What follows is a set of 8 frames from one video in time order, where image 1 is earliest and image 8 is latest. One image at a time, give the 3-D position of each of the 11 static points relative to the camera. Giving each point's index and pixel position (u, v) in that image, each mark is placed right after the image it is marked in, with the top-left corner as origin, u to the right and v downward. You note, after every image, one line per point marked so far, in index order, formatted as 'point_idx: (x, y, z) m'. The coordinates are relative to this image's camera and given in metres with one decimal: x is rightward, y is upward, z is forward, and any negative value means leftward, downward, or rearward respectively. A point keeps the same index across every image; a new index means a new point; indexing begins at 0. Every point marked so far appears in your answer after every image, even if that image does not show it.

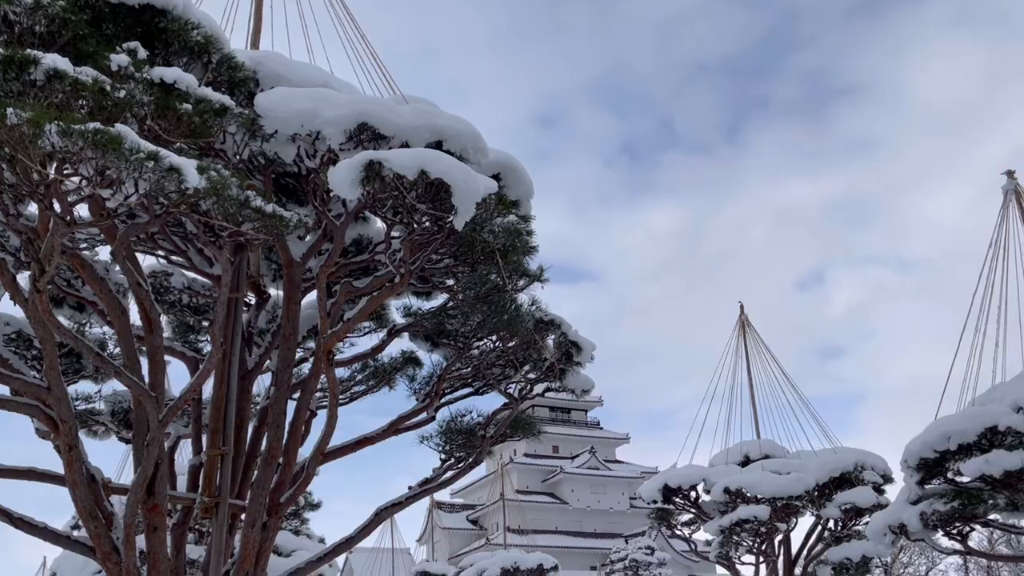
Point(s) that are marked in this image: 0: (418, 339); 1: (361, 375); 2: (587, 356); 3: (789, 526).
0: (-1.1, -0.6, +8.3) m
1: (-1.8, -1.0, +8.9) m
2: (+0.6, -0.6, +7.2) m
3: (+5.7, -4.9, +15.3) m
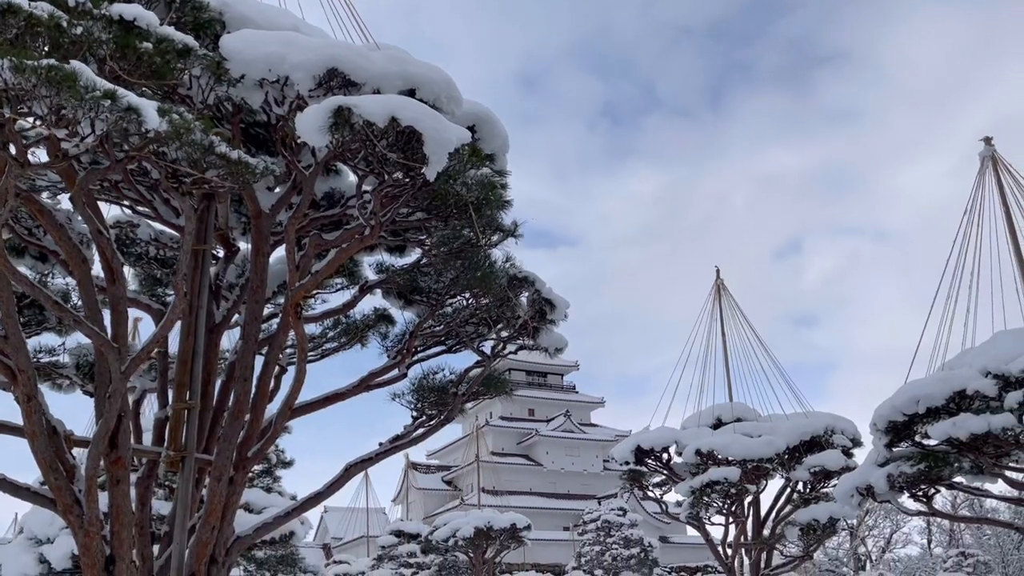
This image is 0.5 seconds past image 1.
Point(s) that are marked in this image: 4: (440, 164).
0: (-1.3, -0.1, +8.2) m
1: (-2.1, -0.5, +8.7) m
2: (+0.4, -0.2, +7.1) m
3: (+5.2, -4.2, +15.6) m
4: (-0.5, +0.9, +5.2) m
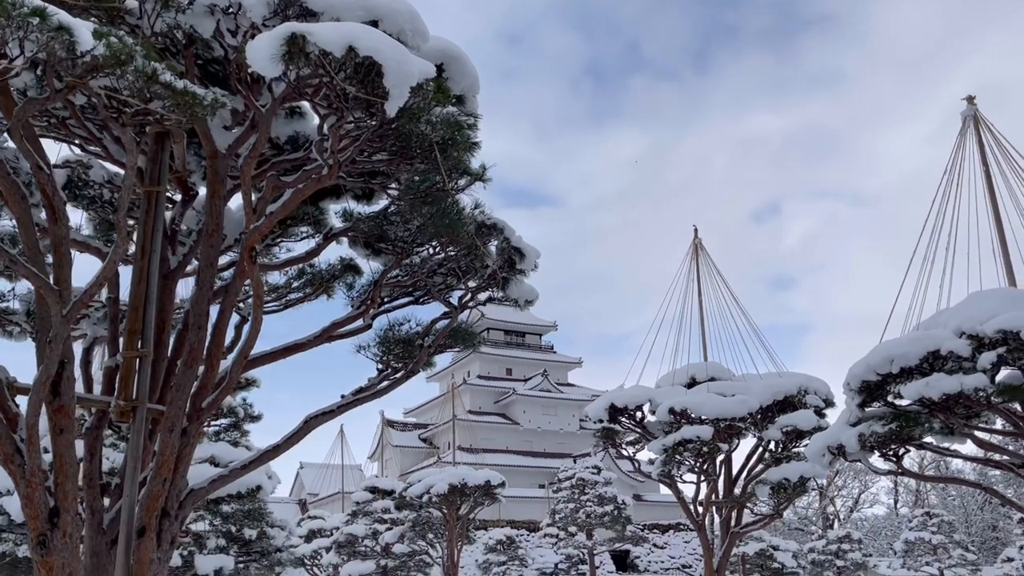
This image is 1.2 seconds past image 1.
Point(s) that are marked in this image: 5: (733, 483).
0: (-1.7, +0.5, +7.9) m
1: (-2.4, +0.1, +8.4) m
2: (+0.1, +0.2, +6.9) m
3: (+4.6, -3.3, +15.6) m
4: (-0.7, +1.2, +4.9) m
5: (+4.8, -4.2, +16.0) m
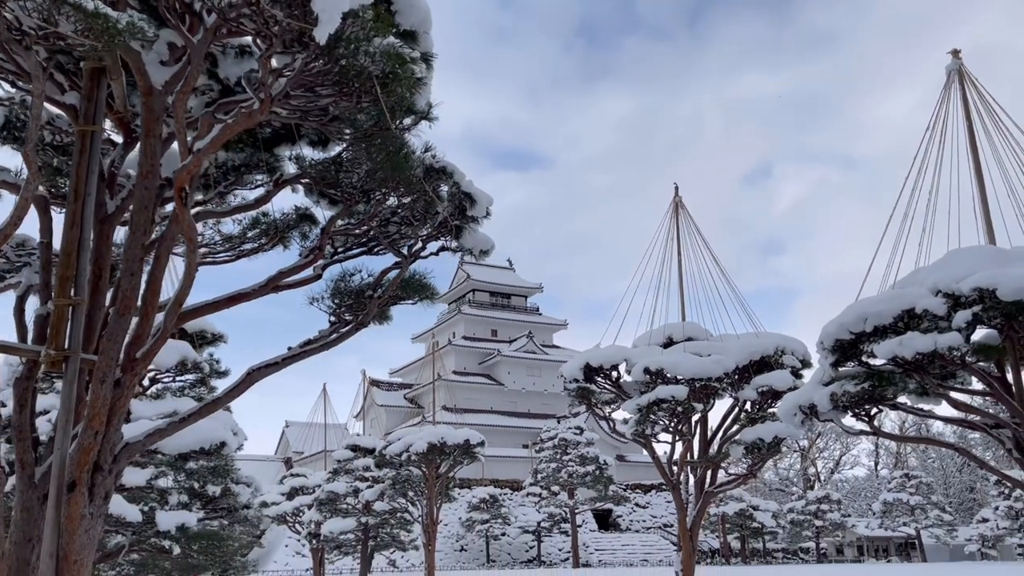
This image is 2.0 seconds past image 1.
0: (-2.0, +1.0, +7.5) m
1: (-2.8, +0.6, +8.1) m
2: (-0.3, +0.7, +6.5) m
3: (+4.1, -2.5, +15.6) m
4: (-1.1, +1.6, +4.5) m
5: (+4.2, -3.3, +15.9) m
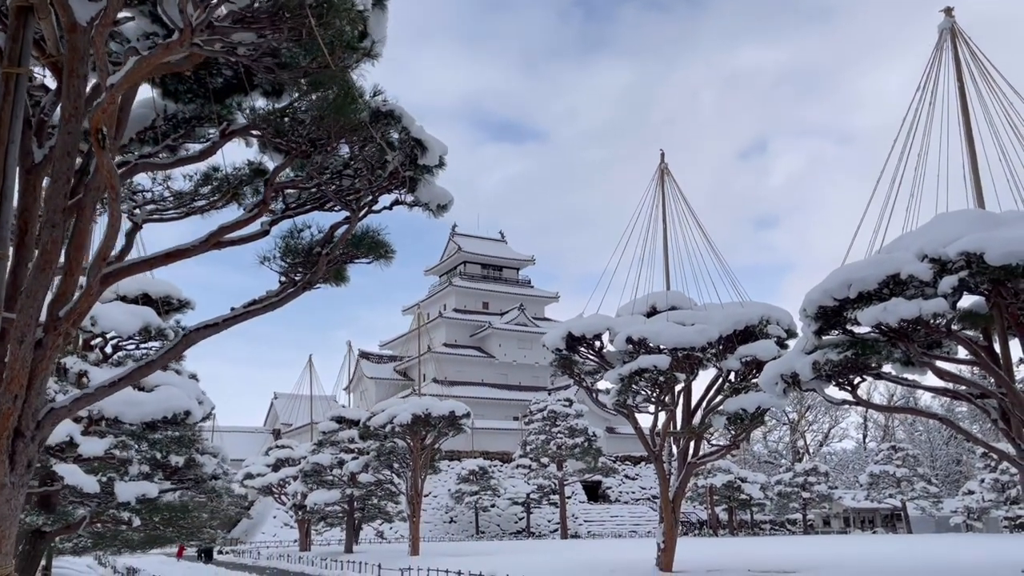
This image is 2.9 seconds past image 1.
0: (-2.4, +1.4, +7.1) m
1: (-3.2, +1.0, +7.6) m
2: (-0.6, +1.0, +6.1) m
3: (+3.7, -1.8, +15.3) m
4: (-1.4, +1.9, +4.0) m
5: (+3.8, -2.7, +15.7) m
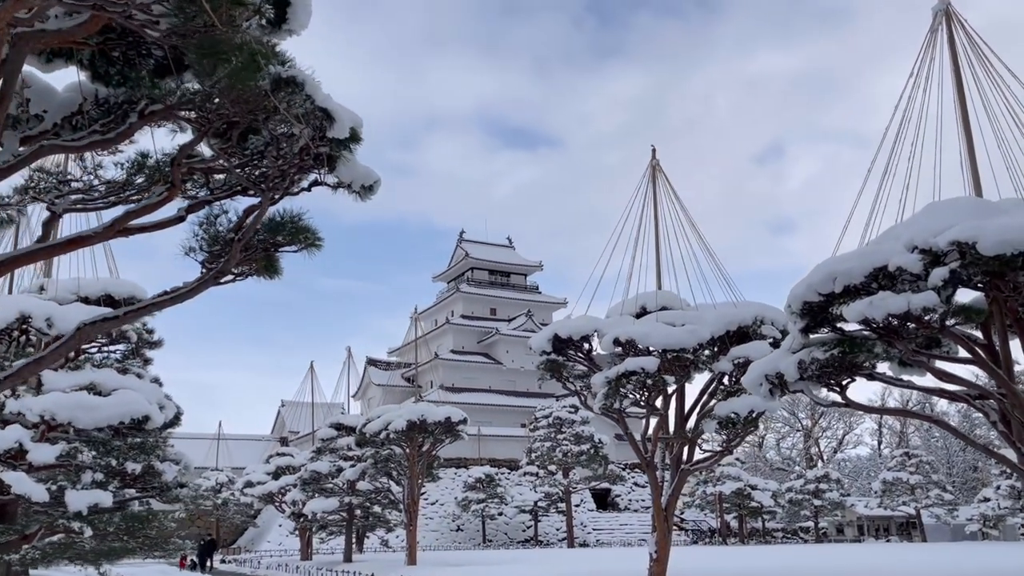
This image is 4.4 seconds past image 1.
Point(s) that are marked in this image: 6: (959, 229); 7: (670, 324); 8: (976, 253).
0: (-2.9, +1.4, +6.7) m
1: (-3.7, +1.1, +7.2) m
2: (-1.1, +1.1, +5.7) m
3: (+3.4, -1.8, +14.7) m
4: (-2.0, +2.0, +3.6) m
5: (+3.5, -2.7, +15.1) m
6: (+4.9, +0.6, +8.1) m
7: (+3.1, -0.7, +14.4) m
8: (+5.0, +0.4, +8.0) m
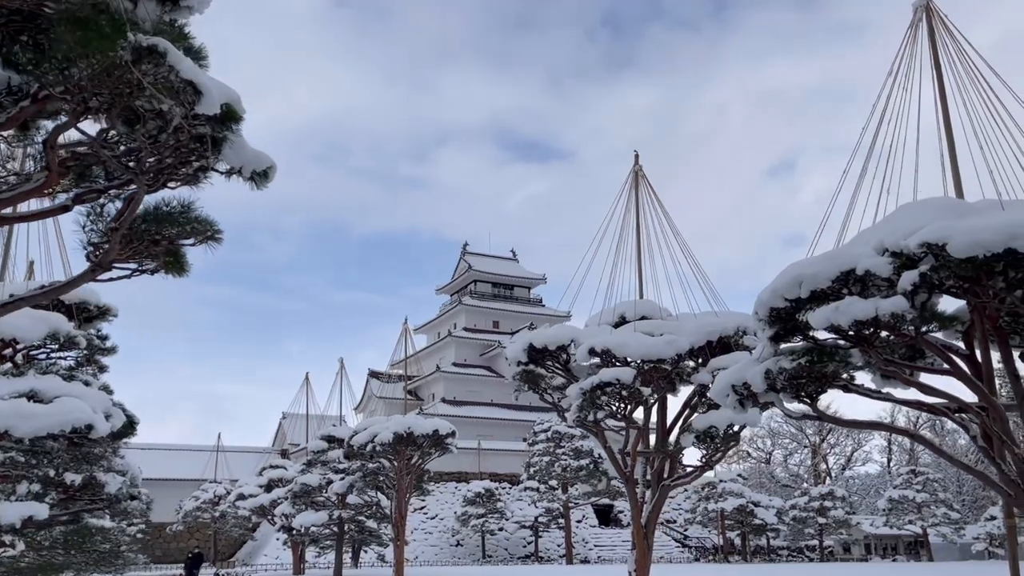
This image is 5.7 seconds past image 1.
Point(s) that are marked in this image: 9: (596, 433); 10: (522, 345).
0: (-3.5, +1.4, +6.3) m
1: (-4.3, +1.1, +6.9) m
2: (-1.8, +1.1, +5.3) m
3: (+2.9, -2.0, +14.2) m
4: (-2.6, +2.0, +3.3) m
5: (+3.0, -2.8, +14.6) m
6: (+4.3, +0.6, +7.6) m
7: (+2.6, -0.9, +13.9) m
8: (+4.4, +0.3, +7.5) m
9: (+1.7, -2.8, +14.4) m
10: (+0.2, -1.1, +14.6) m
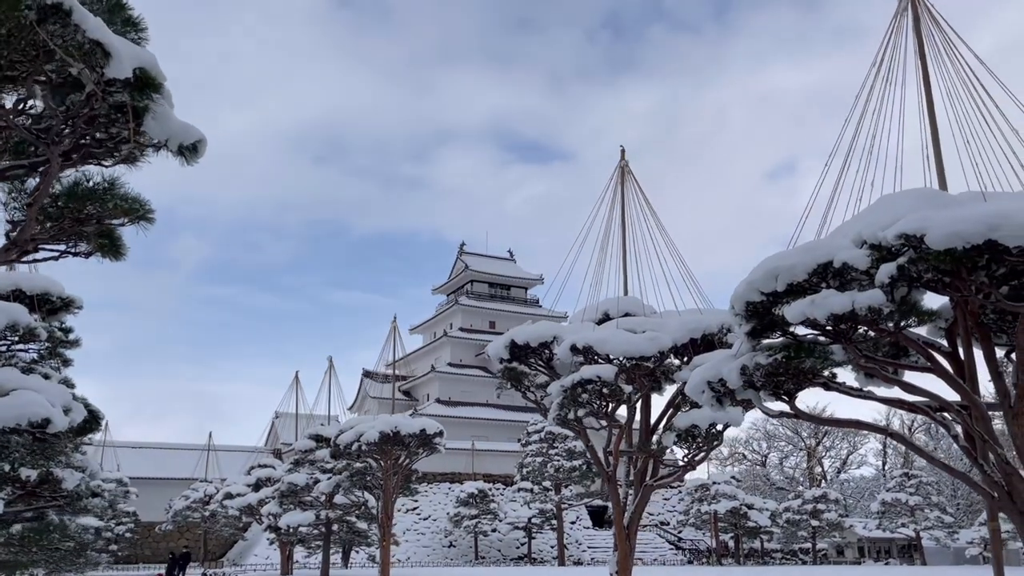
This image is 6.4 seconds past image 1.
0: (-3.9, +1.5, +6.1) m
1: (-4.6, +1.2, +6.6) m
2: (-2.1, +1.2, +5.0) m
3: (+2.5, -1.9, +13.9) m
4: (-3.0, +2.1, +3.0) m
5: (+2.6, -2.8, +14.3) m
6: (+3.9, +0.7, +7.3) m
7: (+2.2, -0.8, +13.7) m
8: (+4.0, +0.4, +7.2) m
9: (+1.3, -2.8, +14.1) m
10: (-0.2, -1.0, +14.3) m
